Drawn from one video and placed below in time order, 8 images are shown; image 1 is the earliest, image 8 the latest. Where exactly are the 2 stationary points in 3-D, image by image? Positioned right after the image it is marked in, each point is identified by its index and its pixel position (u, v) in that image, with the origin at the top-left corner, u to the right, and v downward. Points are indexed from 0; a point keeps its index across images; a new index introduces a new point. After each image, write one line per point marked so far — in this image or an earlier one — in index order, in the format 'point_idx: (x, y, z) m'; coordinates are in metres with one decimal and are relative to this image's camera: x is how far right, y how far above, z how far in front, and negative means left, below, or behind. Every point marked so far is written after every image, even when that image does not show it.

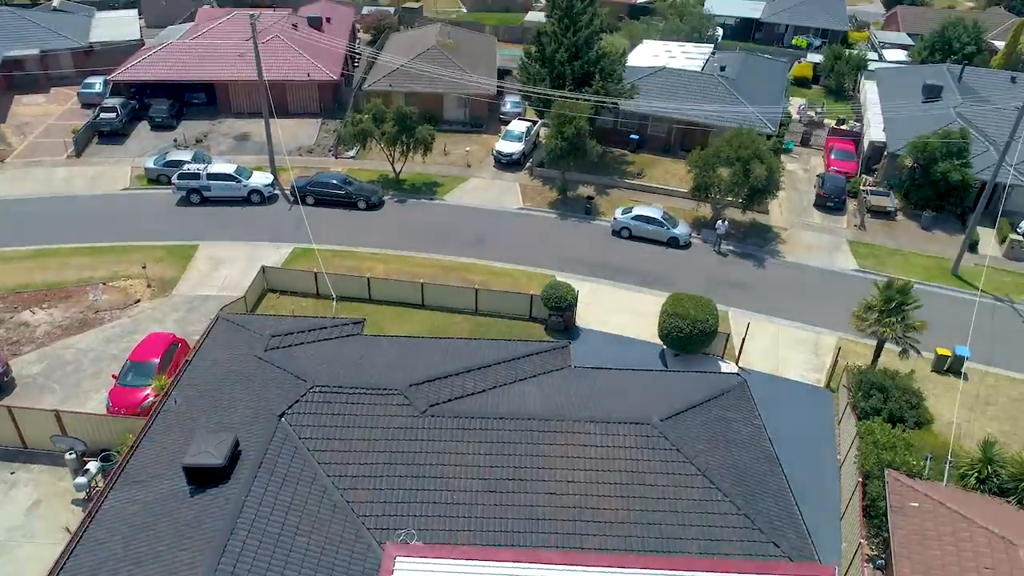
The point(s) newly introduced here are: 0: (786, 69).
0: (+7.8, +6.2, +19.6) m
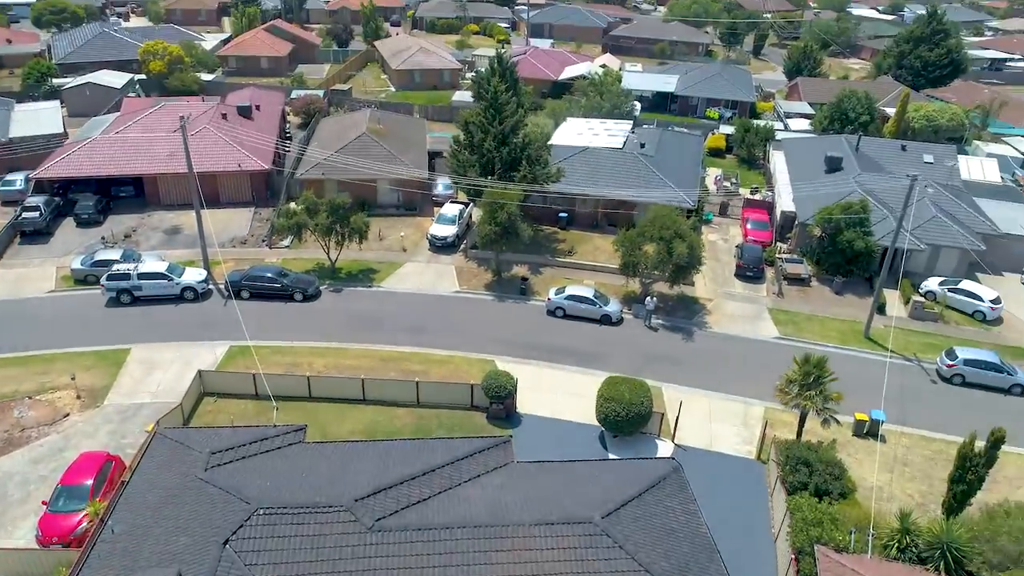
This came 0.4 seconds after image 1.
0: (+5.7, +4.4, +20.9) m
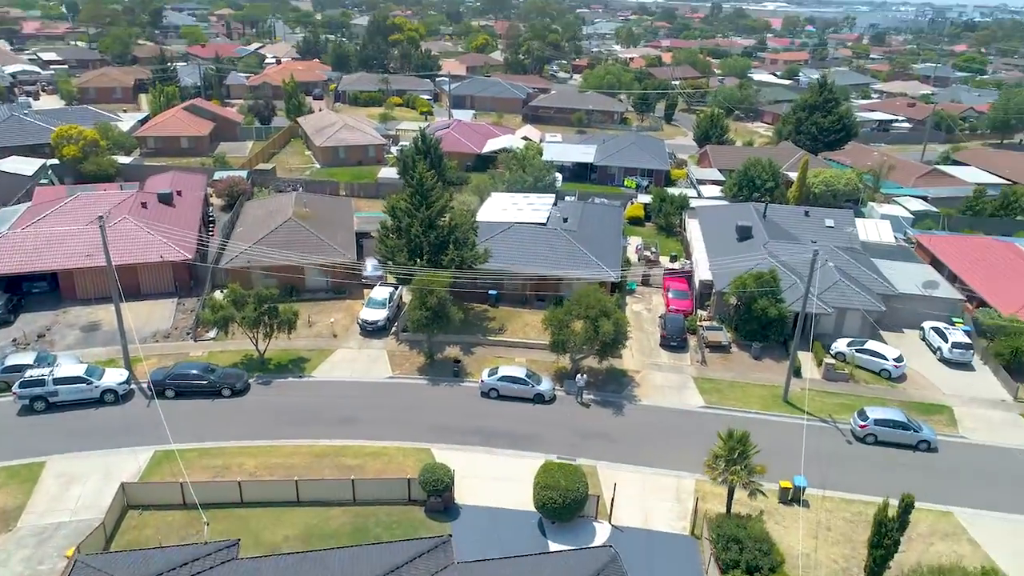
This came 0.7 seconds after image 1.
0: (+3.4, +2.4, +21.9) m
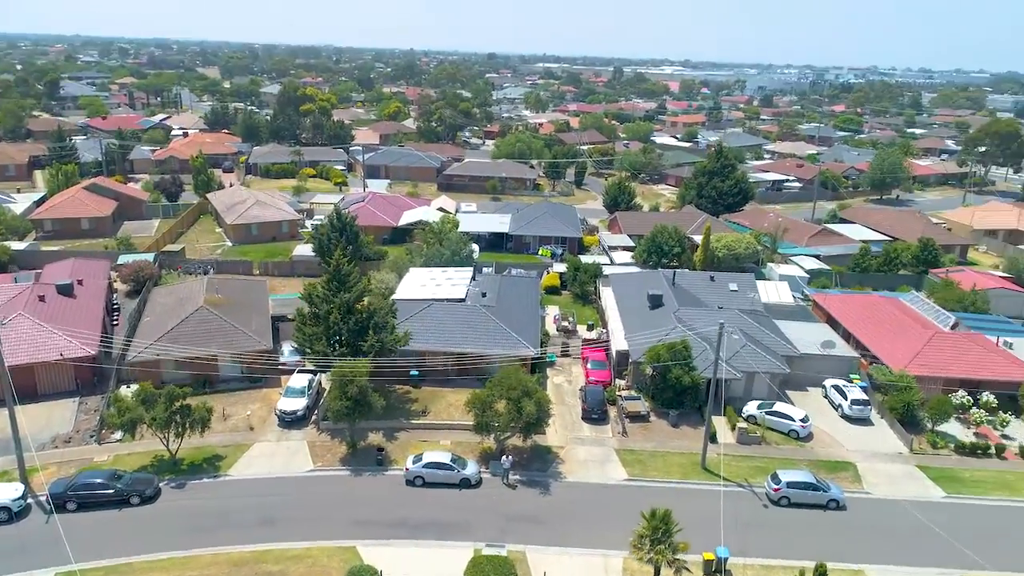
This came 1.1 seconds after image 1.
0: (+0.8, +0.1, +22.4) m
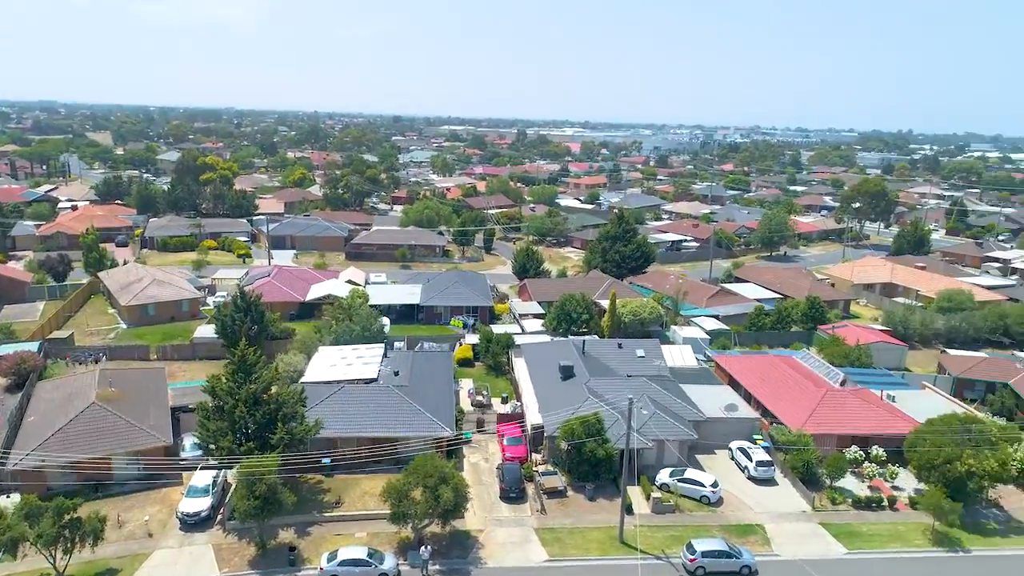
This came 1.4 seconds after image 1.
0: (-2.0, -2.3, +22.4) m
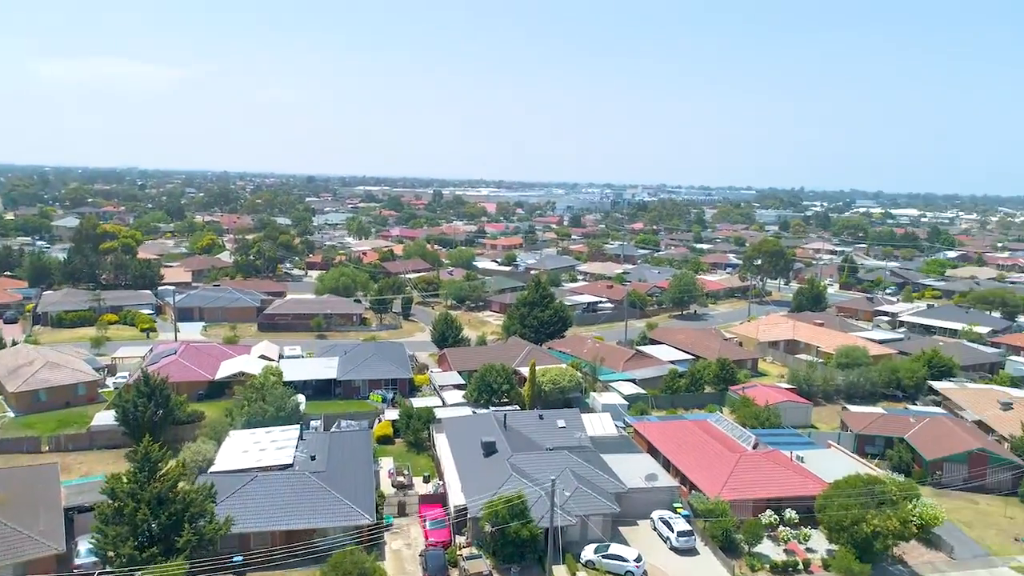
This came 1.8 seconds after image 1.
0: (-4.5, -4.7, +21.9) m
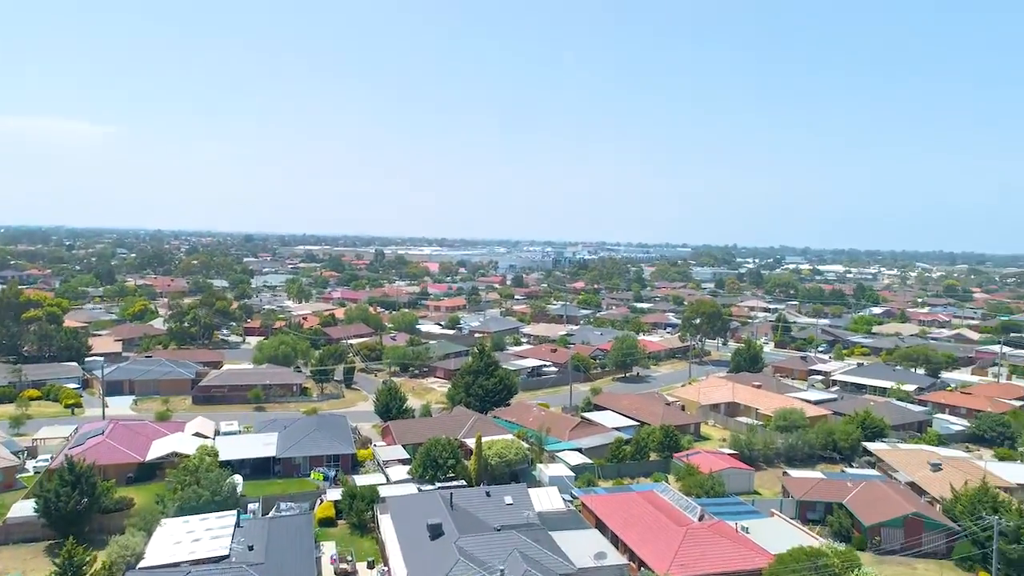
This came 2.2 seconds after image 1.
0: (-6.1, -7.1, +21.1) m
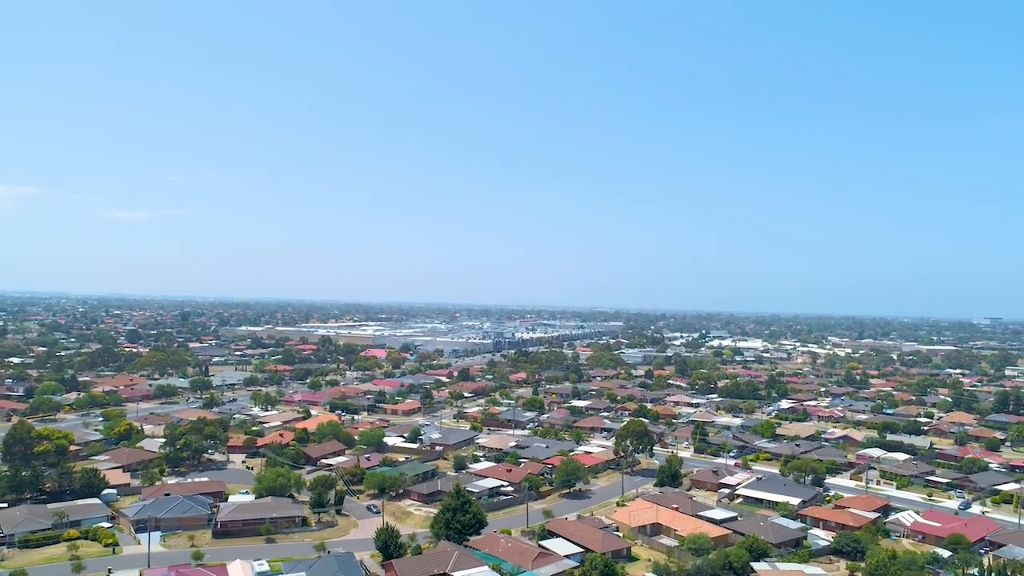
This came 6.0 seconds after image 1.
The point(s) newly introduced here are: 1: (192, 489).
0: (-6.5, -15.6, +29.4) m
1: (-22.8, -15.1, +52.2) m
